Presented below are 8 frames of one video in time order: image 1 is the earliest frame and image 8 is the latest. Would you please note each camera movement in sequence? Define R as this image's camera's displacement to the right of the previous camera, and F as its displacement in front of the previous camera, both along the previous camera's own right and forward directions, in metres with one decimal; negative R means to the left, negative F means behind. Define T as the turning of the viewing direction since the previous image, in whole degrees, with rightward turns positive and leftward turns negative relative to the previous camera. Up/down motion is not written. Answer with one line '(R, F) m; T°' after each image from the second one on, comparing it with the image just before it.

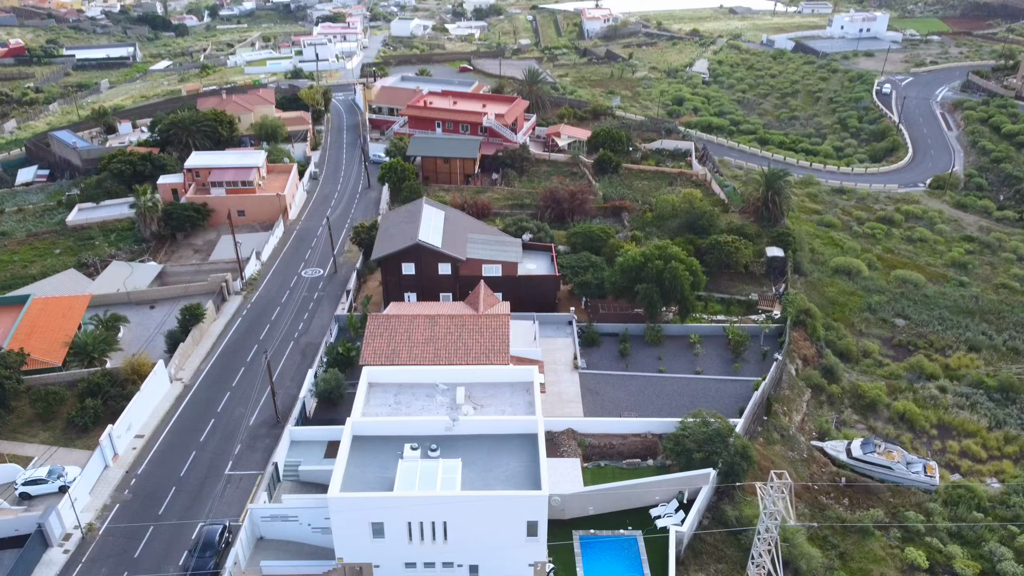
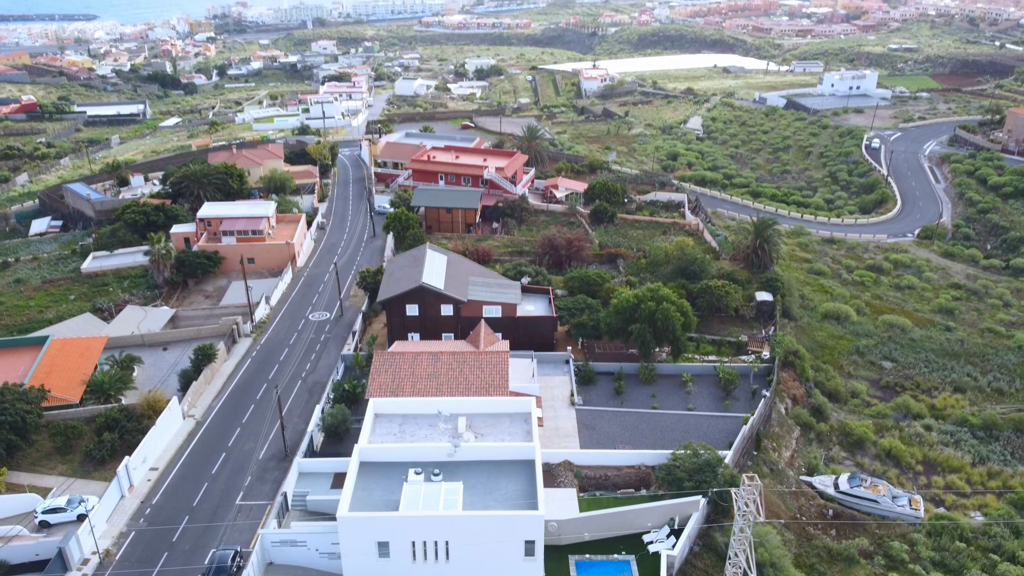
(0.0, -1.0) m; 0°
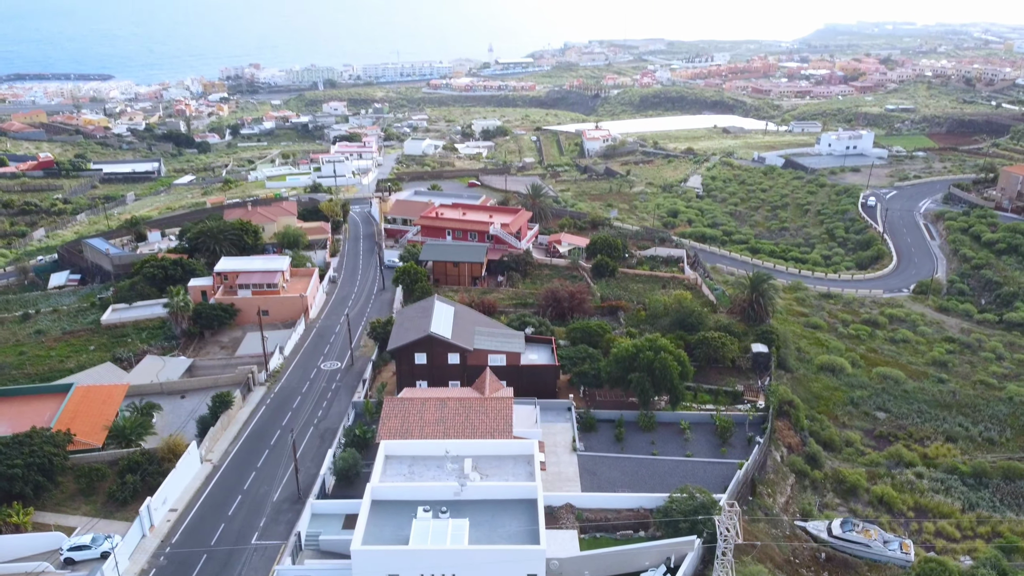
(0.0, -1.1) m; 0°
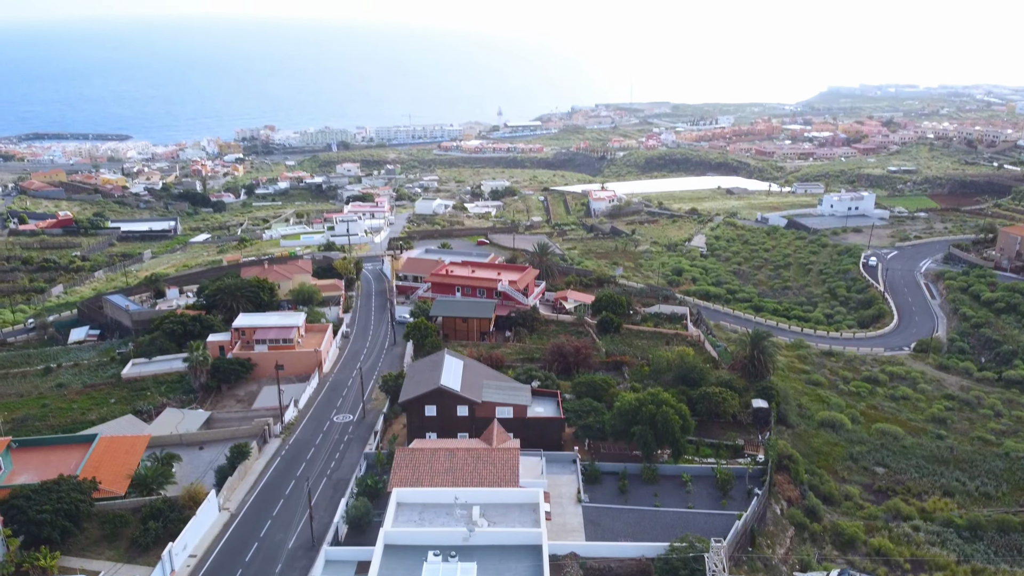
(0.0, -1.1) m; -1°
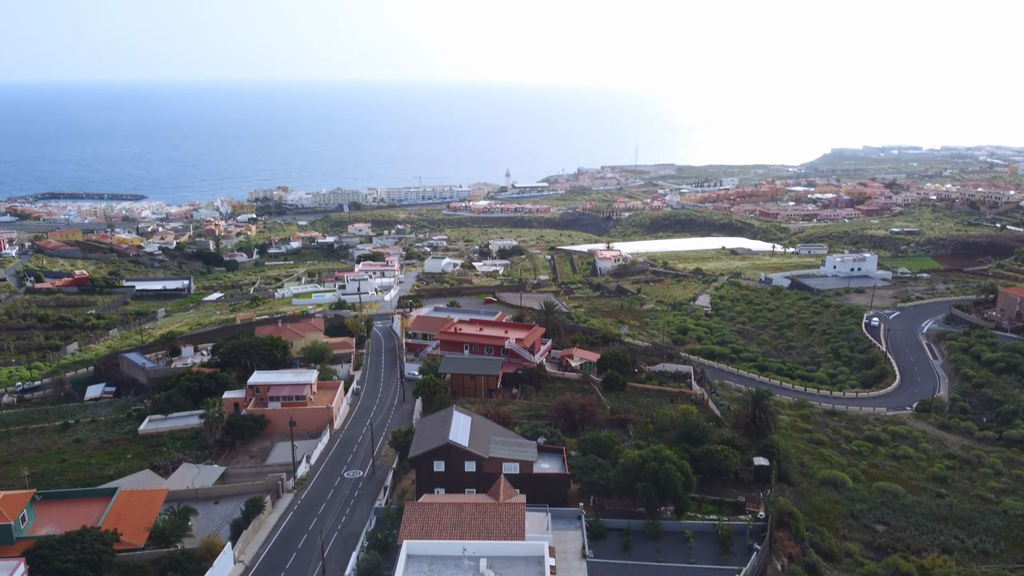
(0.0, -1.1) m; -1°
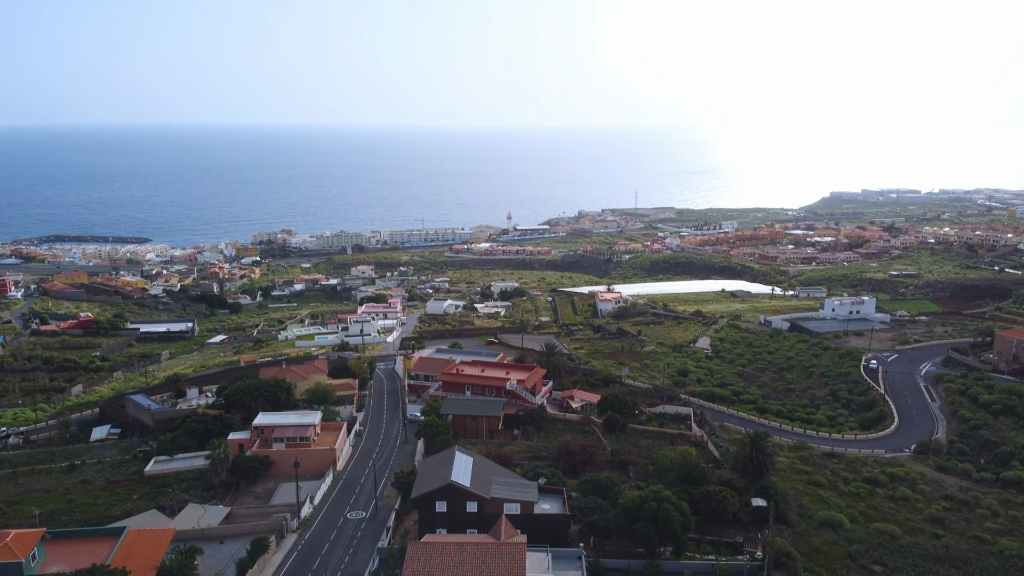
(0.0, -0.8) m; 0°
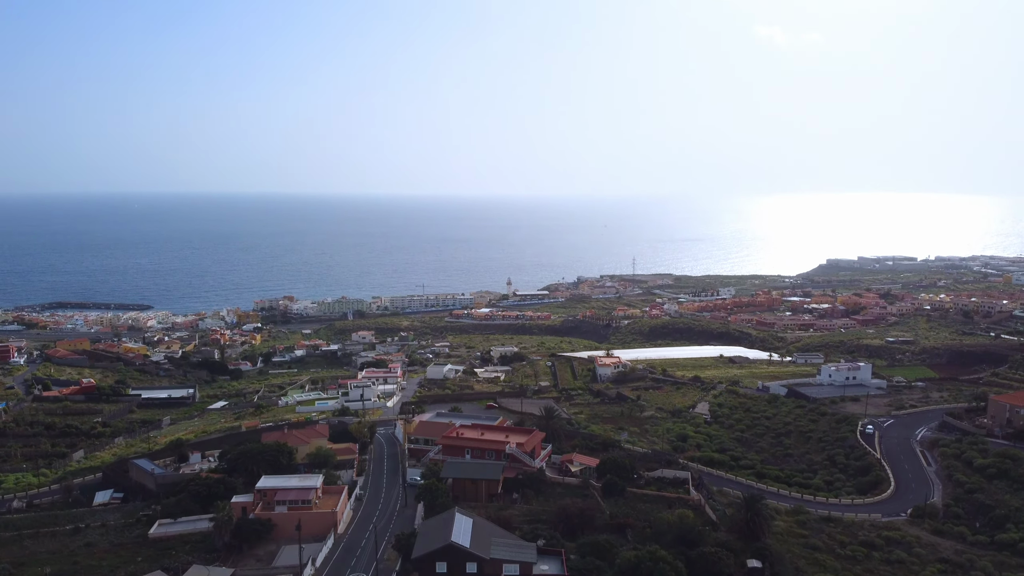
(0.0, -1.2) m; 0°
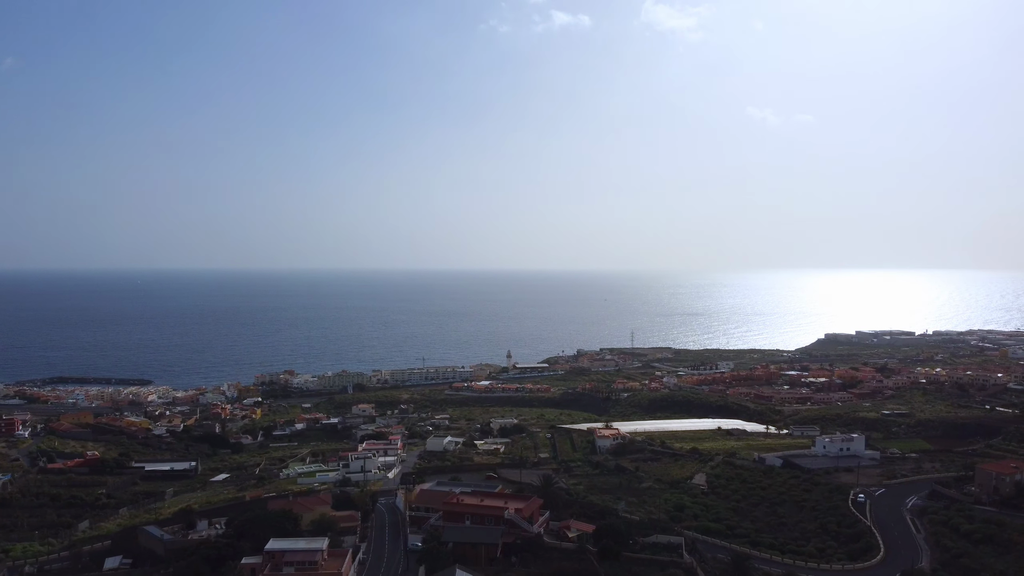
(+0.1, -2.5) m; 0°
